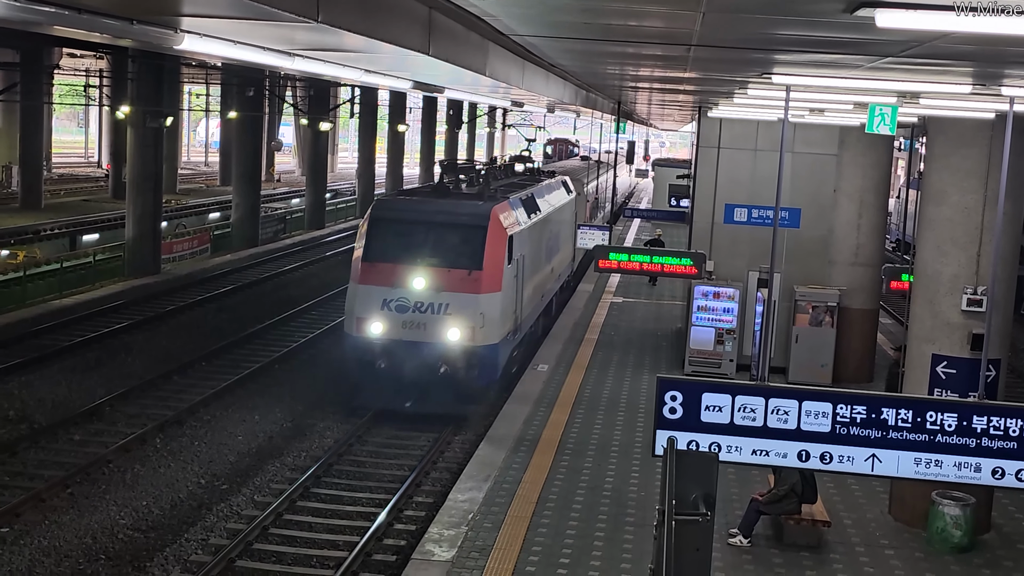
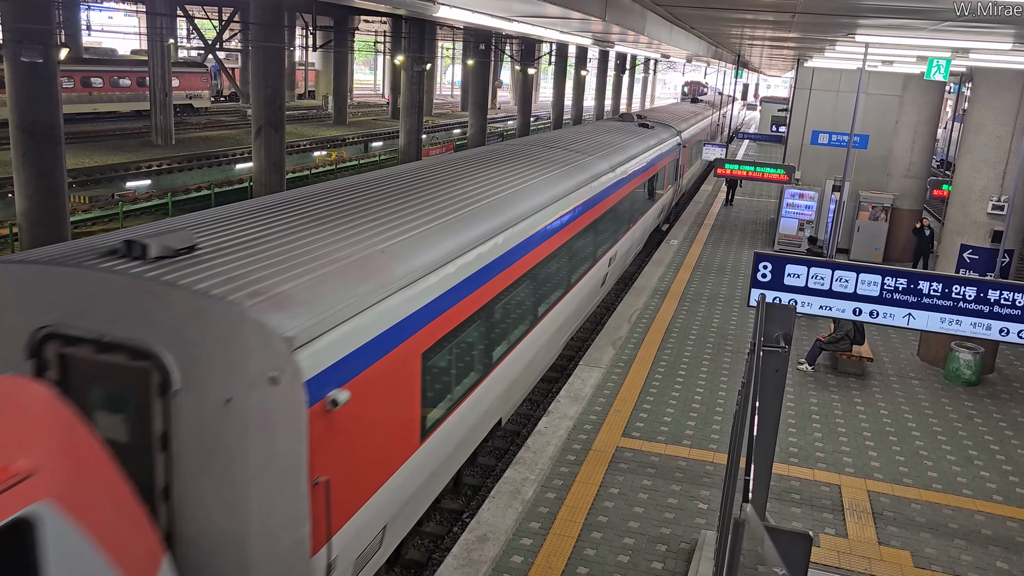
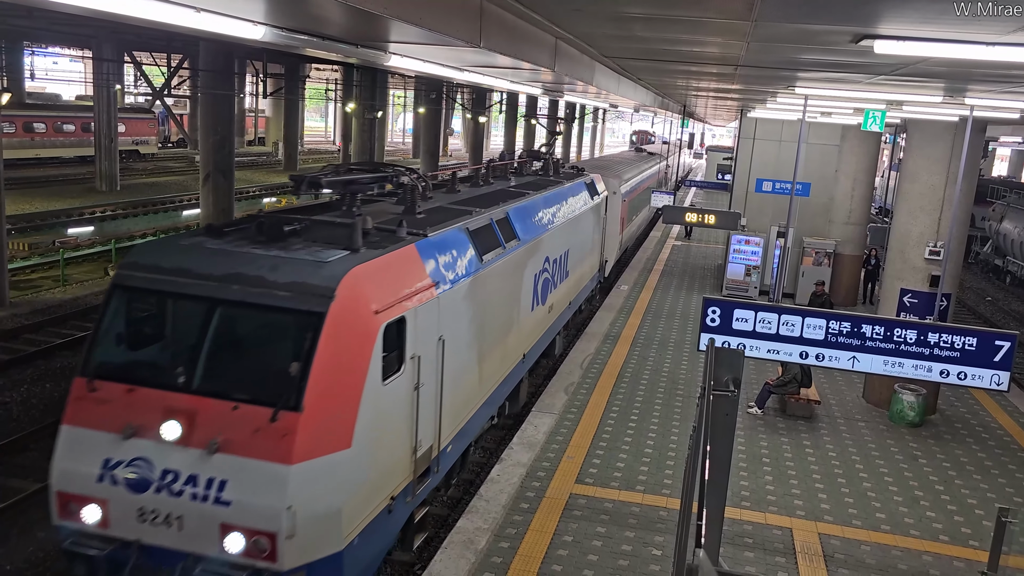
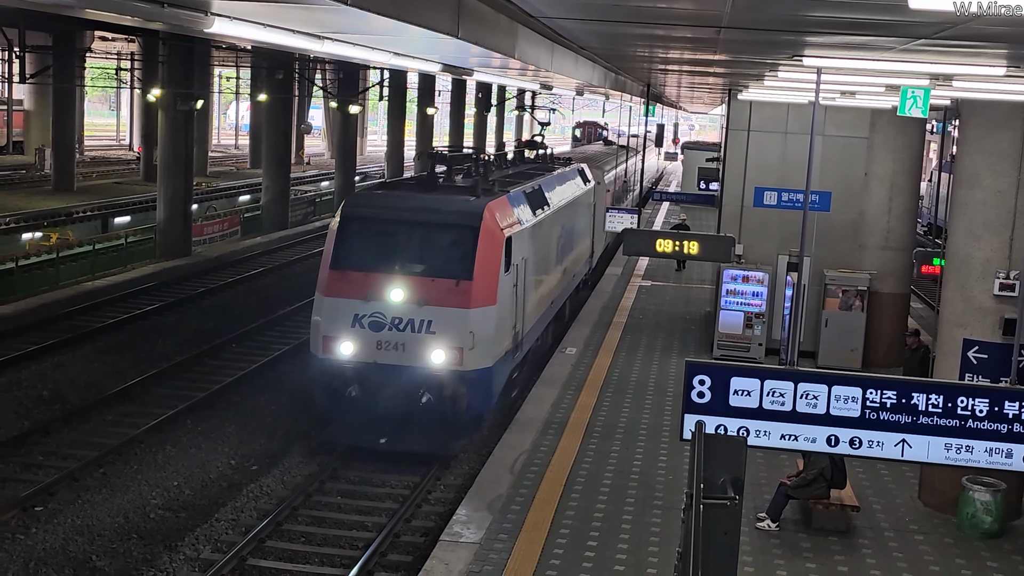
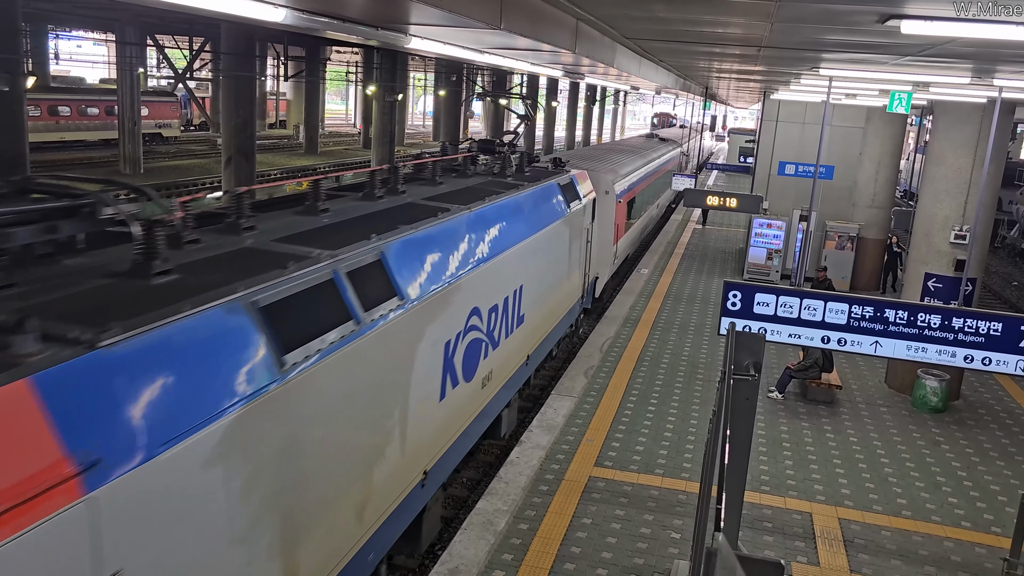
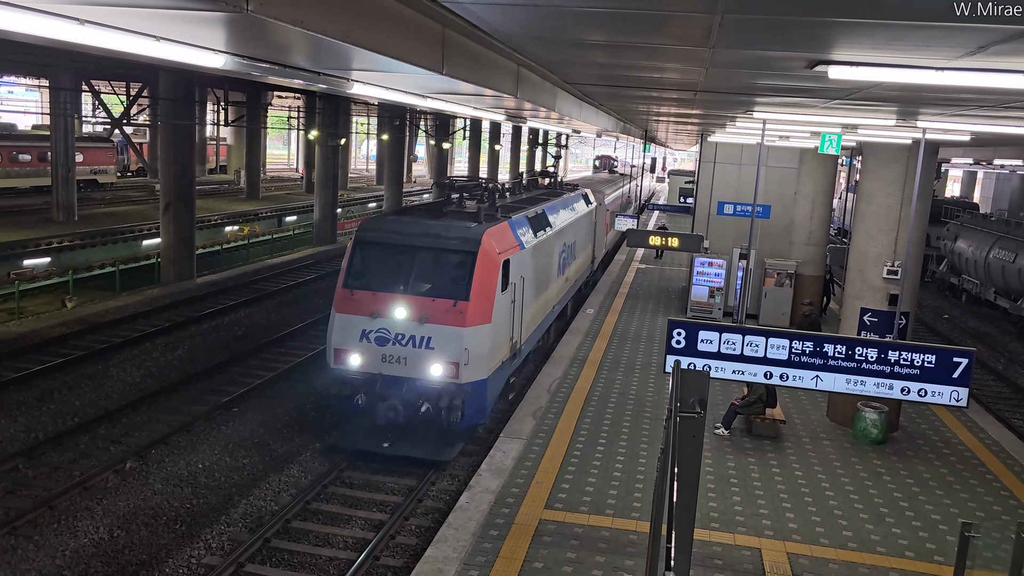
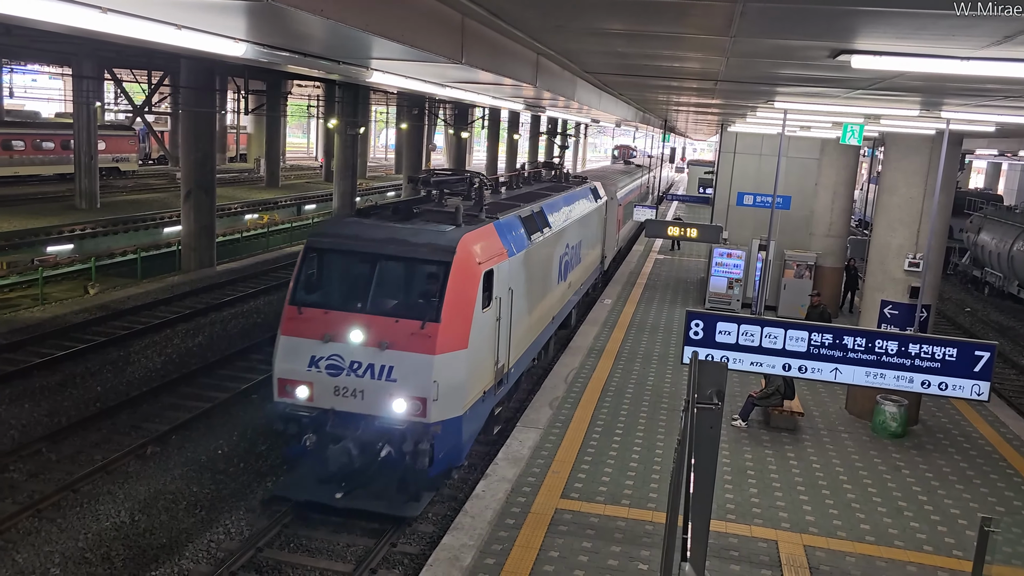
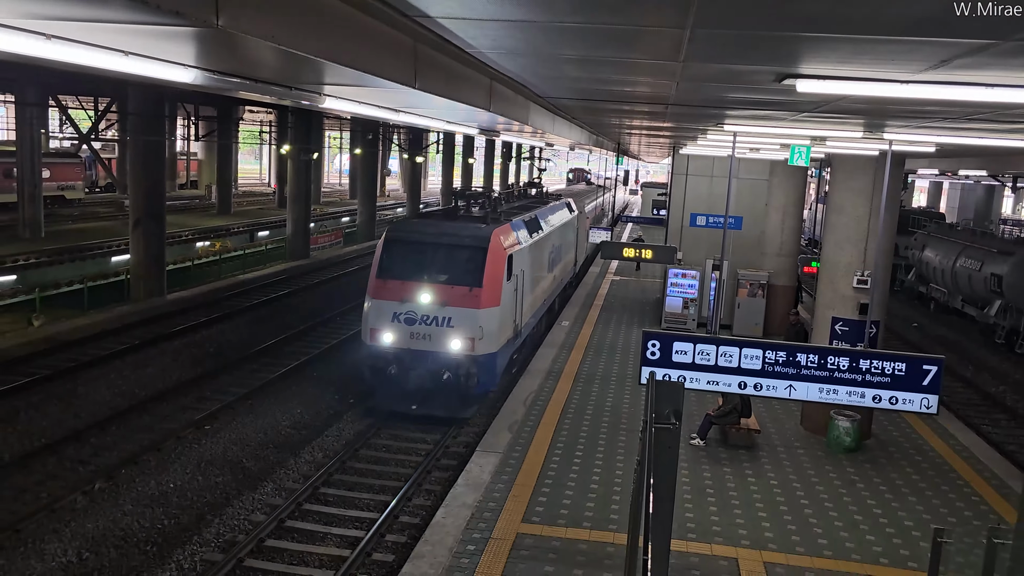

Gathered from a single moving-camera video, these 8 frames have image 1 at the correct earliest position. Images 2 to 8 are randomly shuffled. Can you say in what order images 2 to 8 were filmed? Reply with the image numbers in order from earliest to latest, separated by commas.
4, 8, 6, 7, 3, 5, 2
